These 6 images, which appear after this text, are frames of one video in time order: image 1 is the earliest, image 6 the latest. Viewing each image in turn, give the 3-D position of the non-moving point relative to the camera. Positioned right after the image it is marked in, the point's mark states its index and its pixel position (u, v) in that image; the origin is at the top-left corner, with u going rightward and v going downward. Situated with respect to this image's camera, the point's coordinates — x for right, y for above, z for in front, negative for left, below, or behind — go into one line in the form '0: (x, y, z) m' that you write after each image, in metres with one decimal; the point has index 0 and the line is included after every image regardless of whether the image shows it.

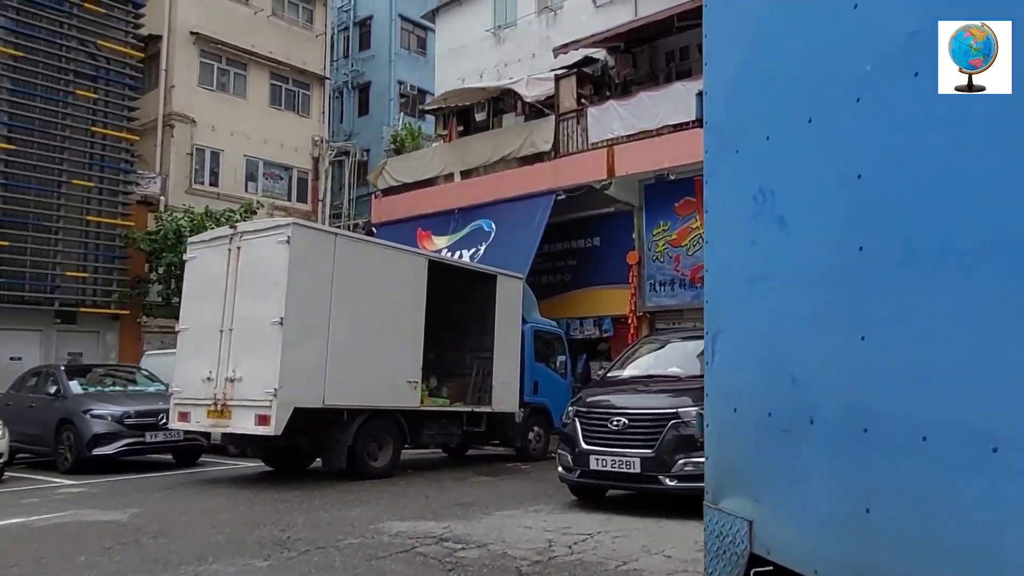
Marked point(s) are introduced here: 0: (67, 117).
0: (-11.9, +4.6, +17.0) m
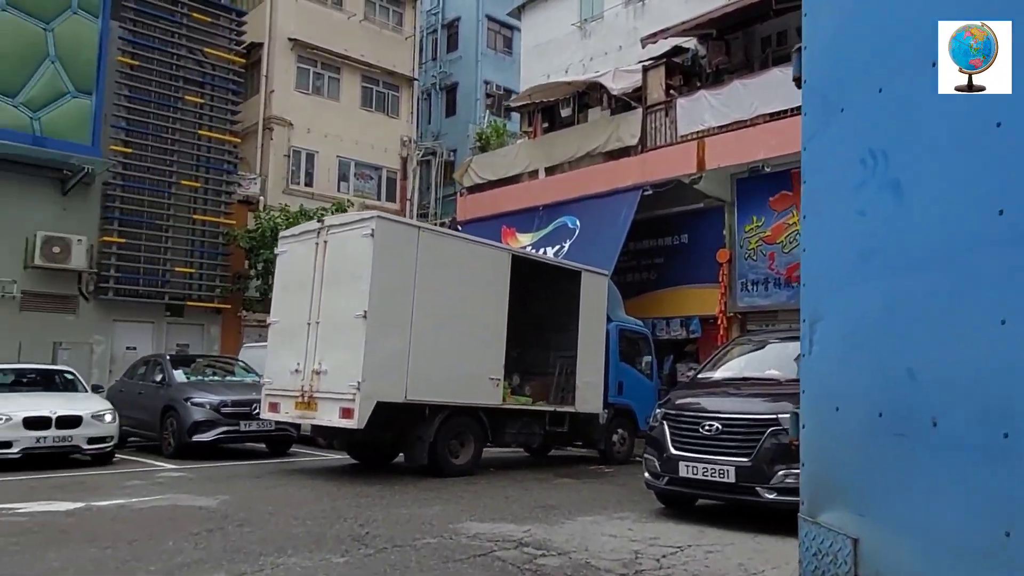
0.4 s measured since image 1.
0: (-9.5, +4.8, +18.1) m
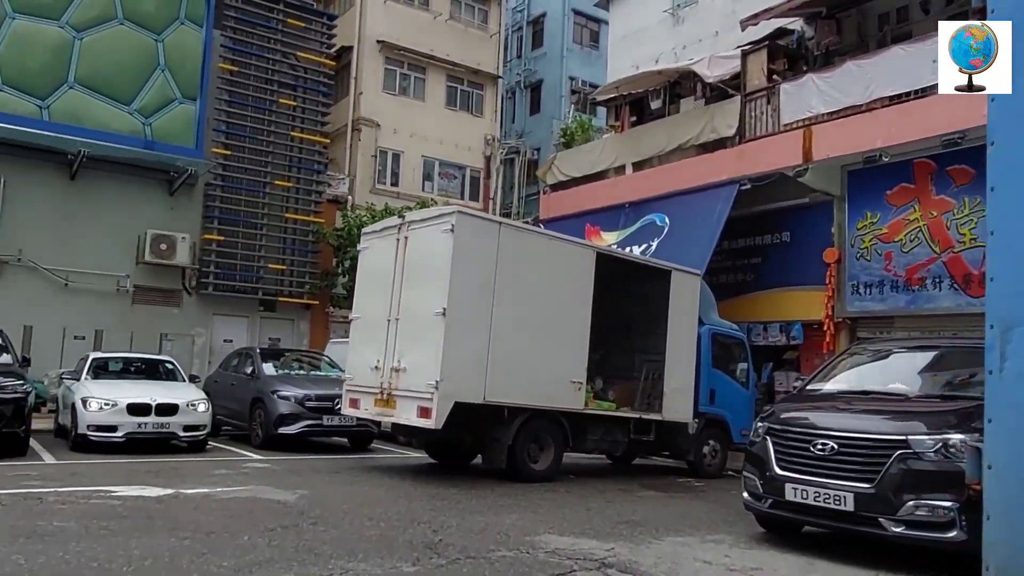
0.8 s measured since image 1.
0: (-7.1, +4.9, +18.7) m
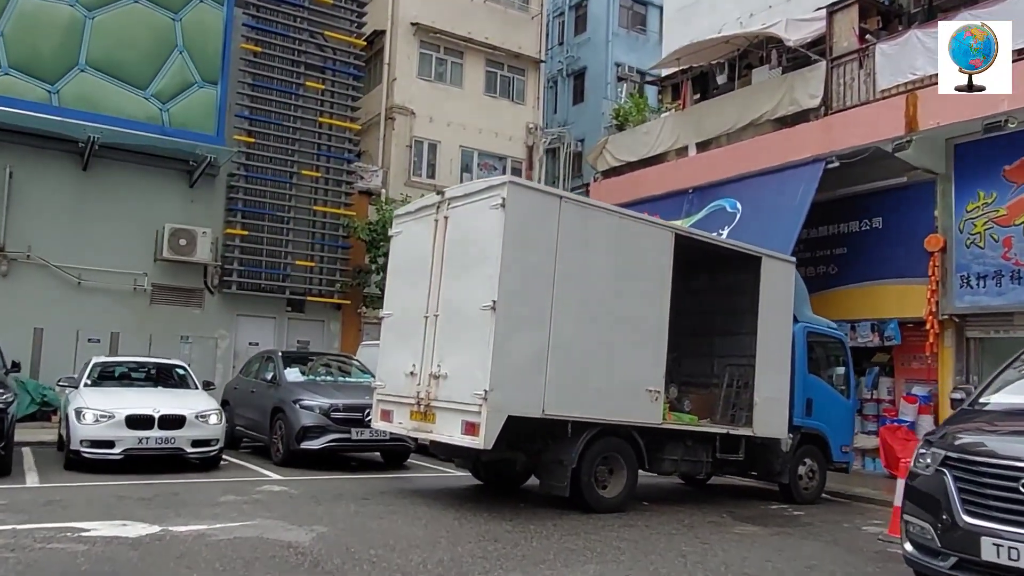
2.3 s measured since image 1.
0: (-5.8, +4.9, +17.4) m
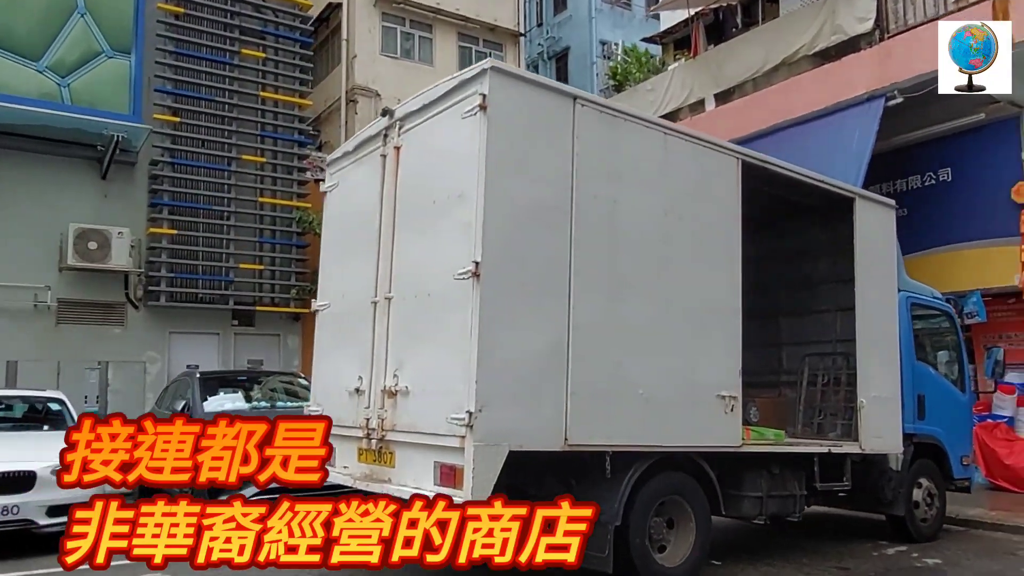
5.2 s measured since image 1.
0: (-6.3, +4.7, +14.5) m
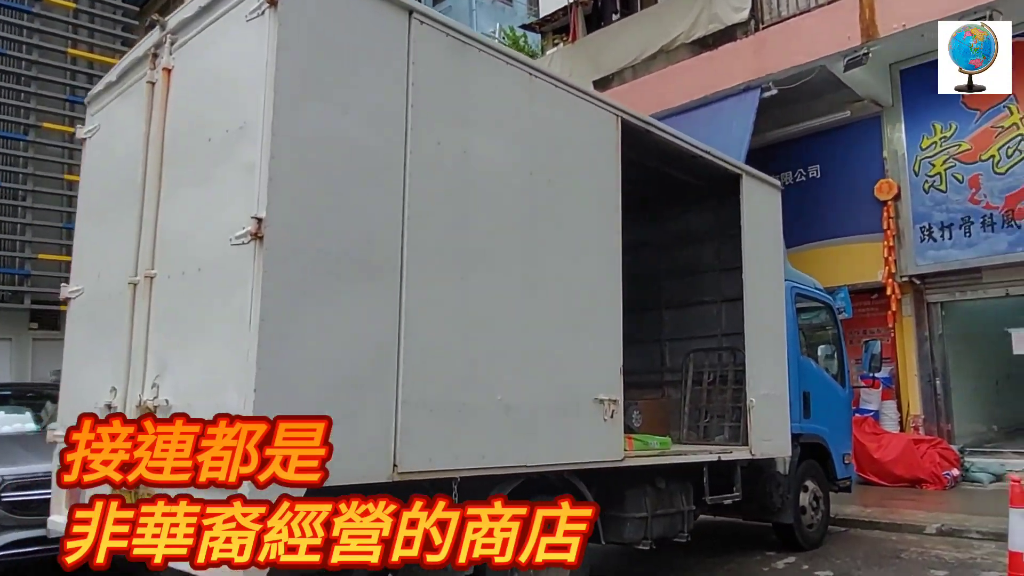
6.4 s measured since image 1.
0: (-8.9, +4.7, +12.0) m
